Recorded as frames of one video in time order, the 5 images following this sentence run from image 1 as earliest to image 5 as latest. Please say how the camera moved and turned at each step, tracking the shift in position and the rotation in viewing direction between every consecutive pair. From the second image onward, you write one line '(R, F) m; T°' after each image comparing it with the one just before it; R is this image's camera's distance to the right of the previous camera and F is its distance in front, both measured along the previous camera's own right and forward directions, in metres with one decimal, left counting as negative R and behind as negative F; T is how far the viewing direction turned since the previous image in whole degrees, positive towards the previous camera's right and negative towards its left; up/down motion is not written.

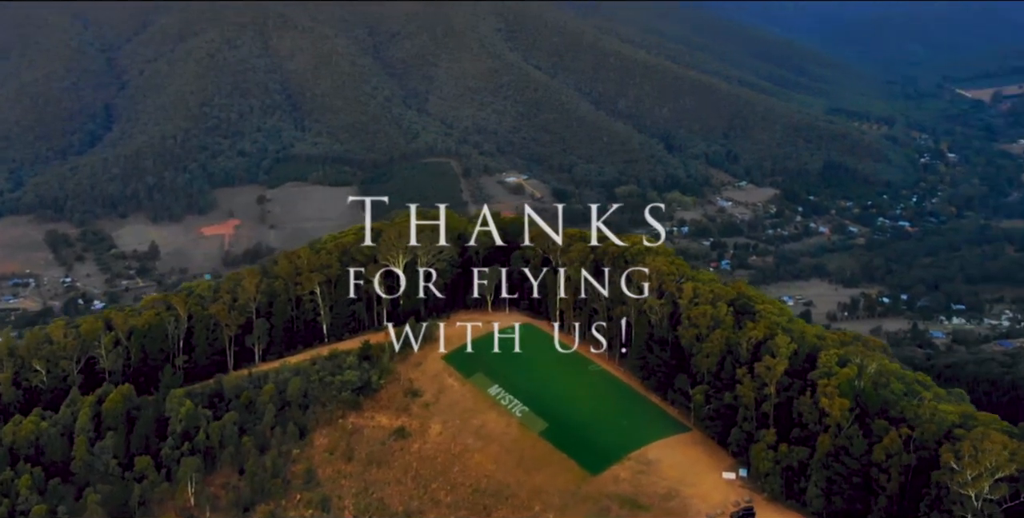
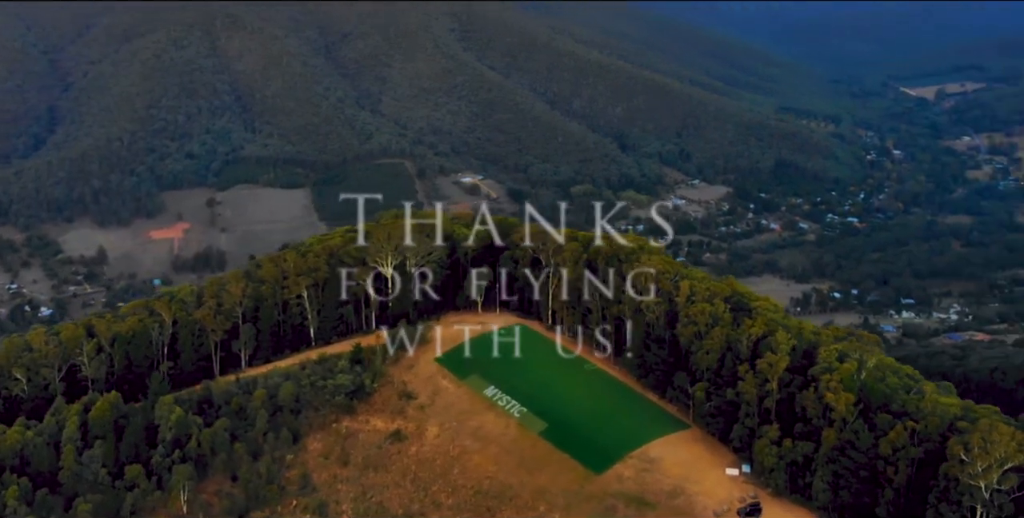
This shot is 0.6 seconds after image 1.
(-1.1, 0.0) m; +2°
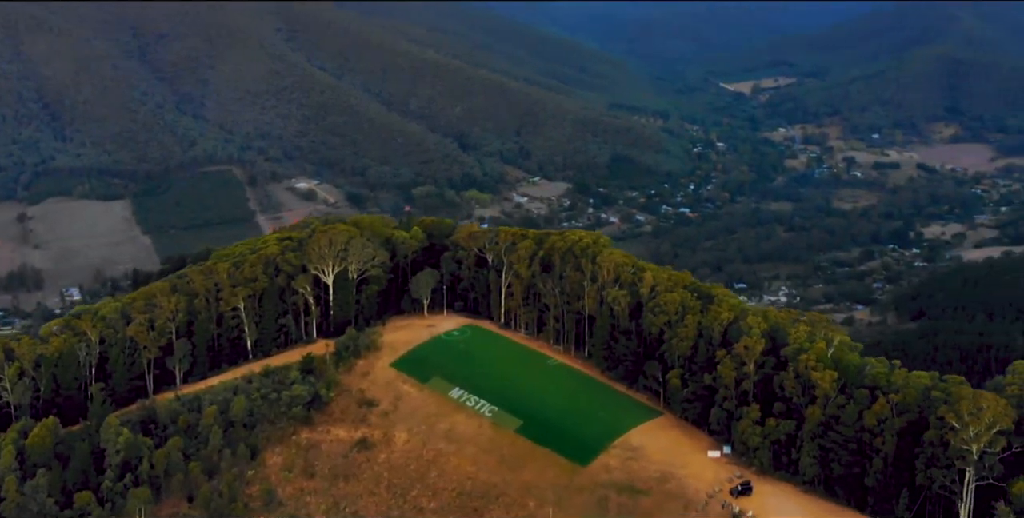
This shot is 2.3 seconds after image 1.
(-3.3, +0.1) m; +8°
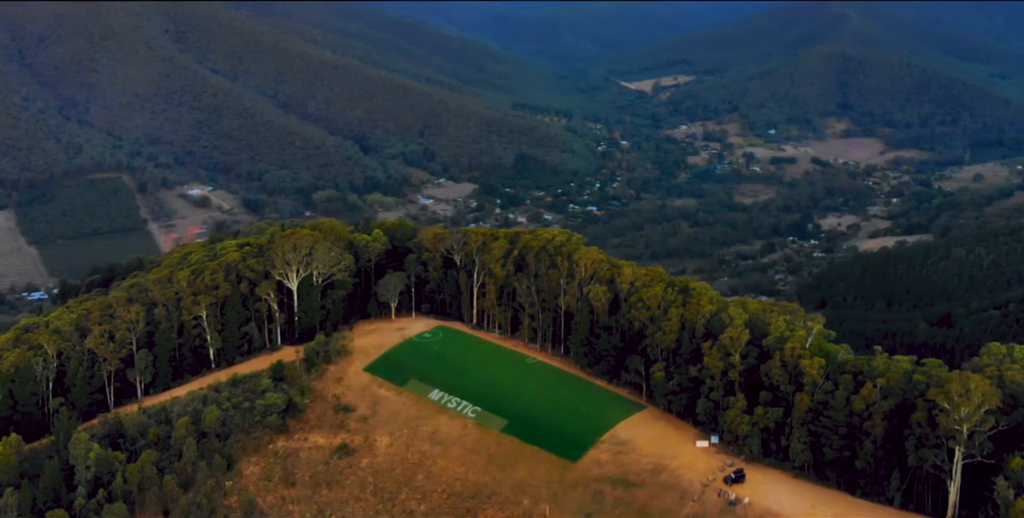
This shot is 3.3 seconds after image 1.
(-2.0, 0.0) m; +5°
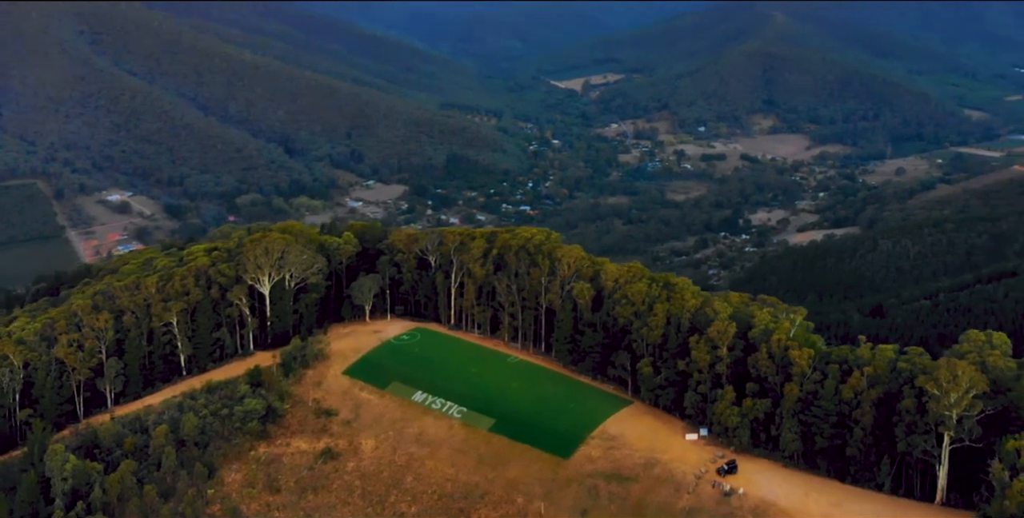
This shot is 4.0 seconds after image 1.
(-1.3, +0.1) m; +4°
